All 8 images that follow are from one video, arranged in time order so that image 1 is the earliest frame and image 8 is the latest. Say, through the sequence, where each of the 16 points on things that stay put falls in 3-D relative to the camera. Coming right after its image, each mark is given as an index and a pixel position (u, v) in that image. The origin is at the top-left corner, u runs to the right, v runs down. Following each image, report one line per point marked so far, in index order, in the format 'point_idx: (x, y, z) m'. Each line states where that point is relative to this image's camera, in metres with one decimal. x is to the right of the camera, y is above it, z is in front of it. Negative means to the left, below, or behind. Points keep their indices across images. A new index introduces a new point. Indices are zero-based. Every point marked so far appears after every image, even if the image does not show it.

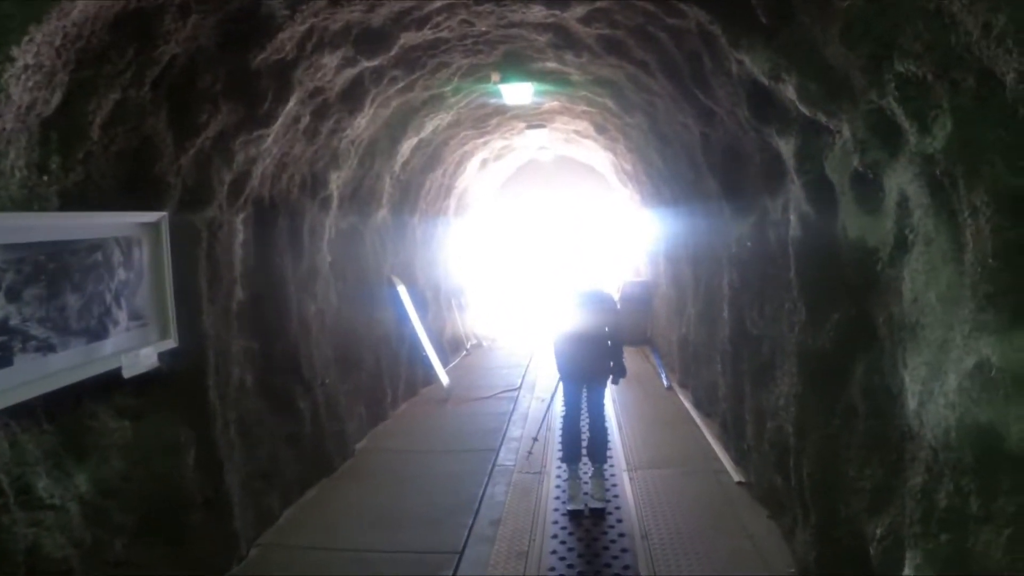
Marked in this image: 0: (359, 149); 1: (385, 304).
0: (-0.9, +0.8, +6.4) m
1: (-0.8, -0.1, +7.6) m
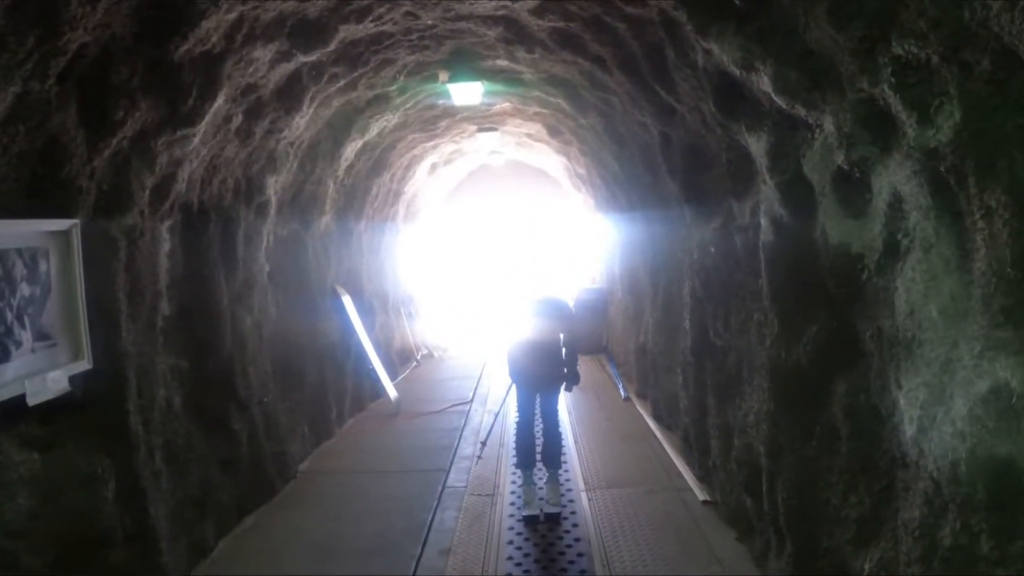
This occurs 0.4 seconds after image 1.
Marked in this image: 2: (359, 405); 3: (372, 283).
0: (-1.2, +0.7, +6.1) m
1: (-1.1, -0.2, +7.2) m
2: (-1.0, -0.8, +7.7) m
3: (-1.1, 0.0, +8.8) m
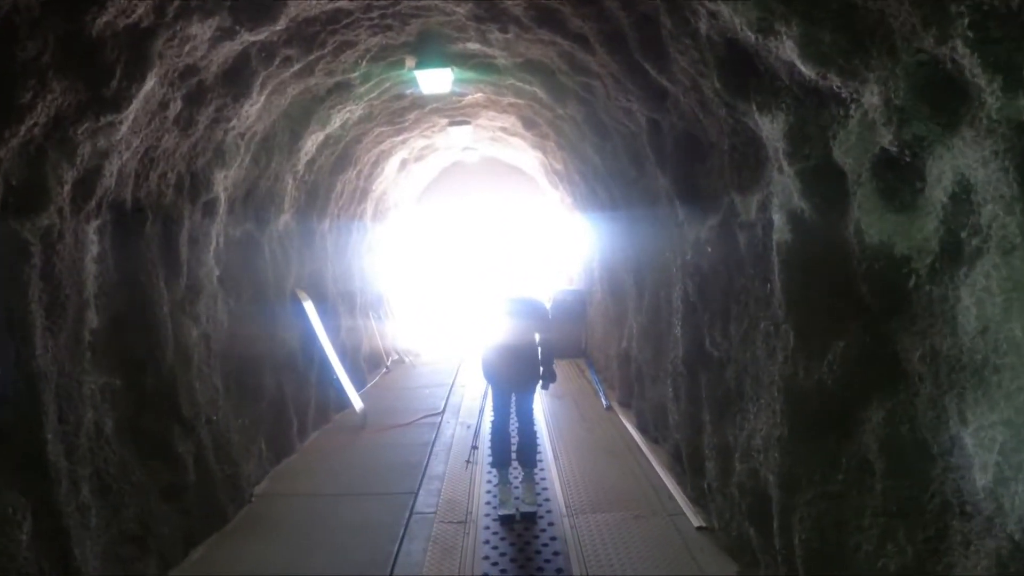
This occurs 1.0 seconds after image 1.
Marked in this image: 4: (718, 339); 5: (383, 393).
0: (-1.3, +0.7, +5.5) m
1: (-1.3, -0.2, +6.7) m
2: (-1.2, -0.8, +7.2) m
3: (-1.3, 0.0, +8.2) m
4: (+0.8, -0.2, +4.1) m
5: (-1.0, -0.8, +8.0) m
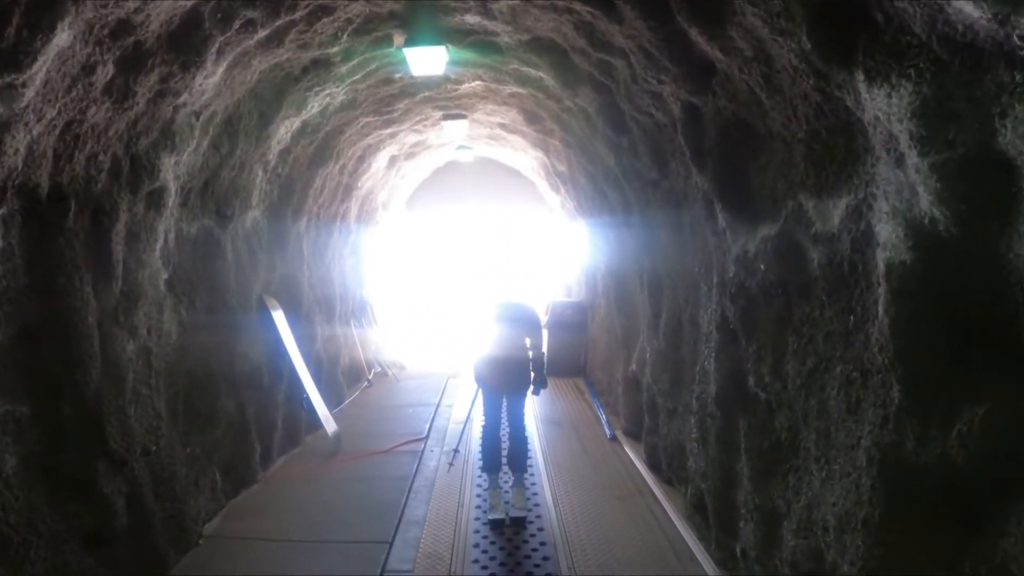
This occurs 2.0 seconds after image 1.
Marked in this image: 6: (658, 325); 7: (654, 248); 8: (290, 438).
0: (-1.3, +0.7, +4.7) m
1: (-1.3, -0.2, +5.9) m
2: (-1.2, -0.9, +6.3) m
3: (-1.3, 0.0, +7.4) m
4: (+0.7, -0.3, +3.3) m
5: (-1.0, -0.8, +7.2) m
6: (+0.7, -0.2, +5.2) m
7: (+0.7, +0.2, +5.2) m
8: (-1.3, -0.8, +6.3) m
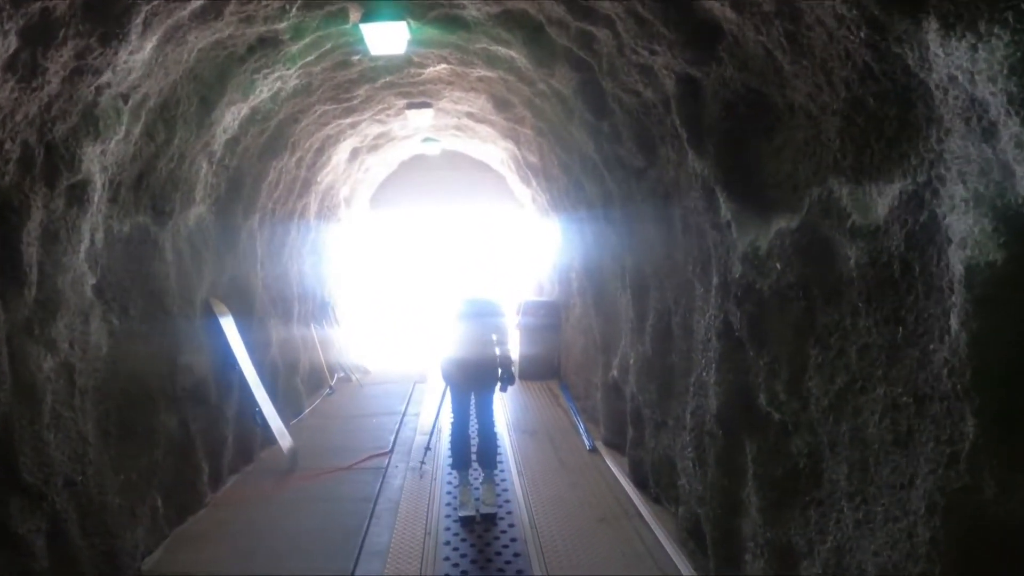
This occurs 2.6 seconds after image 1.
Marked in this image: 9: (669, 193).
0: (-1.4, +0.7, +4.2) m
1: (-1.5, -0.3, +5.3) m
2: (-1.4, -0.9, +5.8) m
3: (-1.5, 0.0, +6.9) m
4: (+0.7, -0.3, +2.8) m
5: (-1.2, -0.8, +6.7) m
6: (+0.6, -0.2, +4.8) m
7: (+0.5, +0.2, +4.7) m
8: (-1.4, -0.9, +5.8) m
9: (+0.6, +0.3, +3.9) m
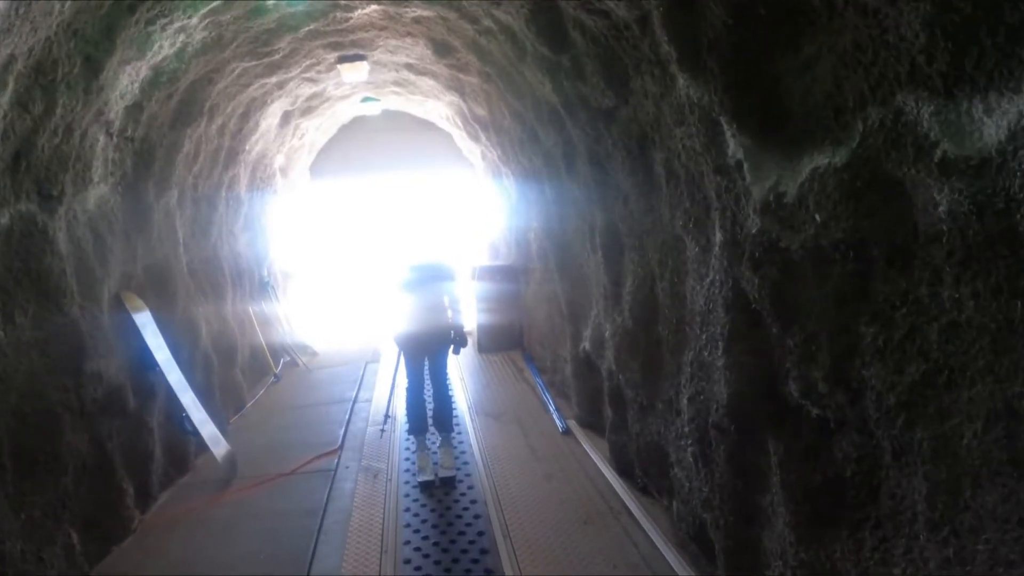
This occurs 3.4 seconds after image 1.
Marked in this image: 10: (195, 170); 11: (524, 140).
0: (-1.6, +0.7, +3.5) m
1: (-1.6, -0.2, +4.6) m
2: (-1.5, -0.8, +5.1) m
3: (-1.7, +0.1, +6.2) m
4: (+0.6, -0.2, +2.2) m
5: (-1.4, -0.7, +6.0) m
6: (+0.4, 0.0, +4.1) m
7: (+0.4, +0.3, +4.1) m
8: (-1.5, -0.8, +5.1) m
9: (+0.4, +0.4, +3.3) m
10: (-1.7, +0.6, +6.1) m
11: (+0.1, +0.7, +5.5) m
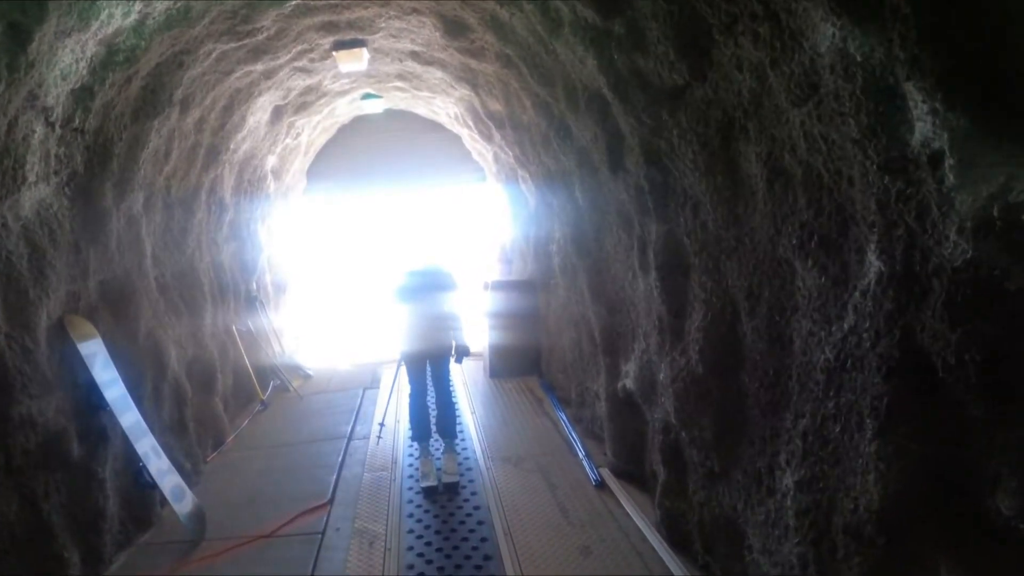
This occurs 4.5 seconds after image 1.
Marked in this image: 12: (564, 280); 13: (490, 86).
0: (-1.5, +0.6, +2.6) m
1: (-1.5, -0.3, +3.8) m
2: (-1.5, -0.9, +4.3) m
3: (-1.6, 0.0, +5.4) m
4: (+0.7, -0.3, +1.4) m
5: (-1.3, -0.8, +5.2) m
6: (+0.5, -0.1, +3.3) m
7: (+0.4, +0.2, +3.2) m
8: (-1.5, -0.9, +4.3) m
9: (+0.5, +0.4, +2.5) m
10: (-1.6, +0.6, +5.3) m
11: (+0.2, +0.6, +4.7) m
12: (+0.3, +0.1, +5.5) m
13: (-0.1, +1.0, +5.6) m
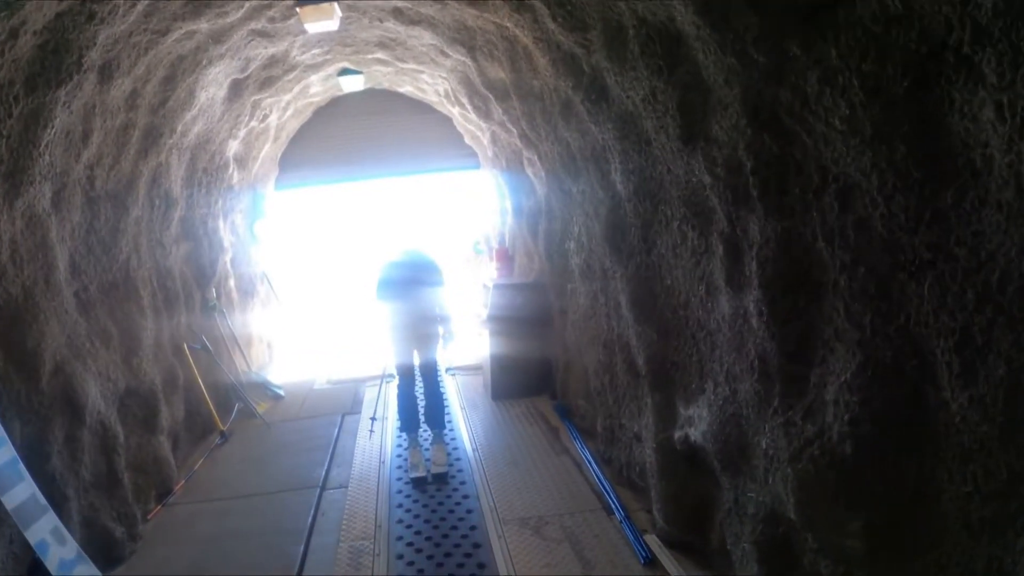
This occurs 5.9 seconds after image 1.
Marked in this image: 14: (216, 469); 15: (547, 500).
0: (-1.4, +0.5, +1.6) m
1: (-1.5, -0.4, +2.8) m
2: (-1.4, -1.0, +3.3) m
3: (-1.6, -0.1, +4.3) m
4: (+0.8, -0.3, +0.4) m
5: (-1.2, -0.9, +4.2) m
6: (+0.6, -0.2, +2.3) m
7: (+0.5, +0.2, +2.2) m
8: (-1.4, -1.0, +3.3) m
9: (+0.6, +0.3, +1.4) m
10: (-1.6, +0.5, +4.2) m
11: (+0.2, +0.6, +3.7) m
12: (+0.3, 0.0, +4.5) m
13: (-0.1, +1.0, +4.5) m
14: (-1.3, -0.8, +4.9) m
15: (+0.2, -0.7, +4.2) m
